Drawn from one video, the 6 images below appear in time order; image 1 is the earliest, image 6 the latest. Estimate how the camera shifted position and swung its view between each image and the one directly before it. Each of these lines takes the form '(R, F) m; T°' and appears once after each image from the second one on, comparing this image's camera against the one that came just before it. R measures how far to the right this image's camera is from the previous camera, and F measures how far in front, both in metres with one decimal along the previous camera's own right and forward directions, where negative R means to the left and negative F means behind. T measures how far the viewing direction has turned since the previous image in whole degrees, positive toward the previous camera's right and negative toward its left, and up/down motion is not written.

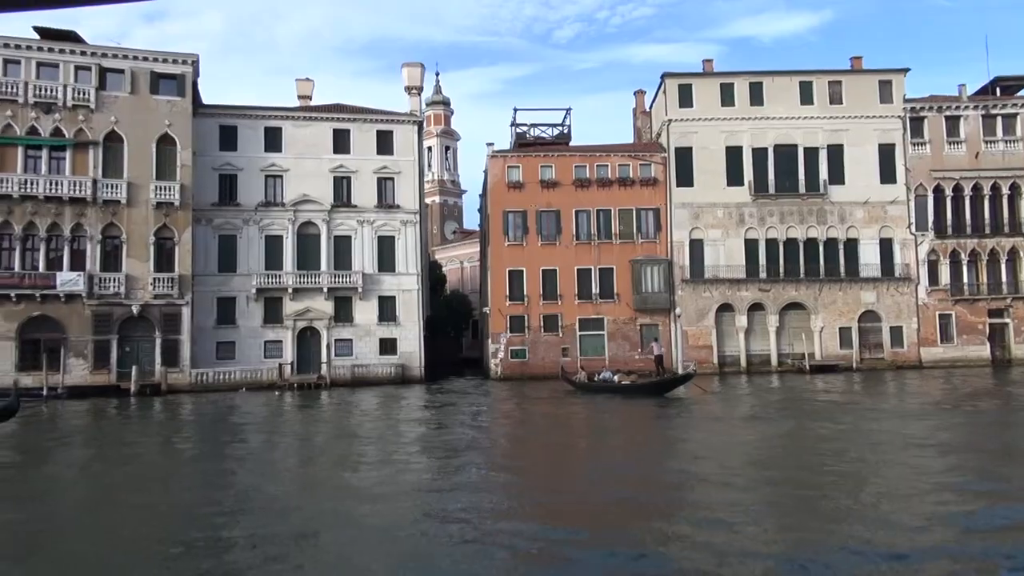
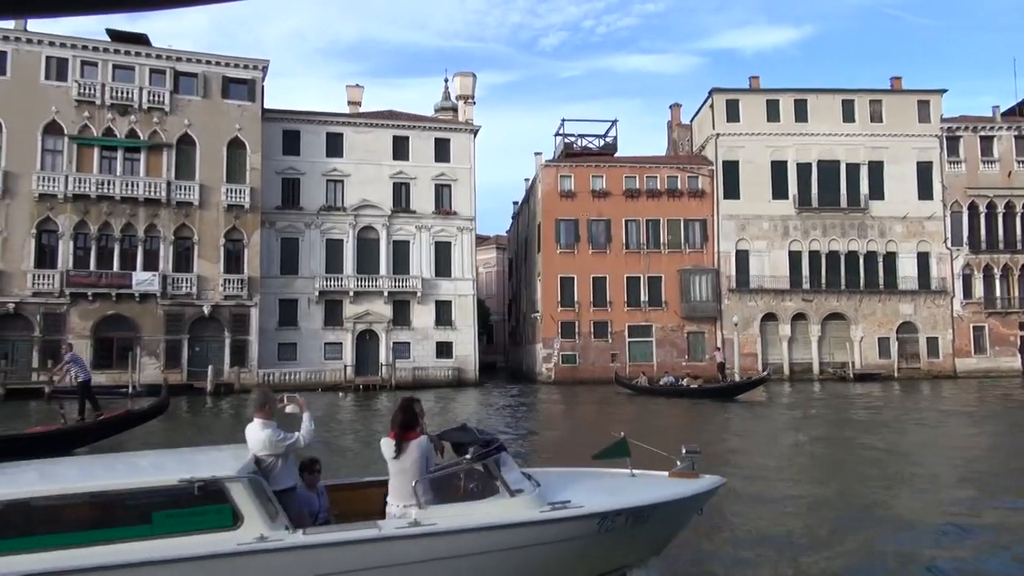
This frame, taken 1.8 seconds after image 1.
(-3.5, -0.8) m; +2°
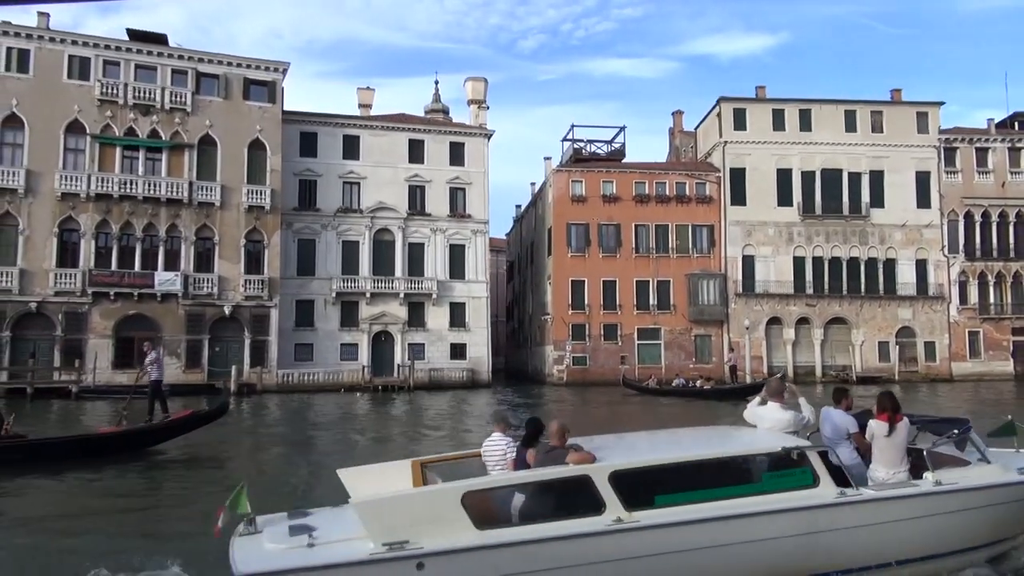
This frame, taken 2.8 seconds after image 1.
(-1.9, -0.5) m; +2°
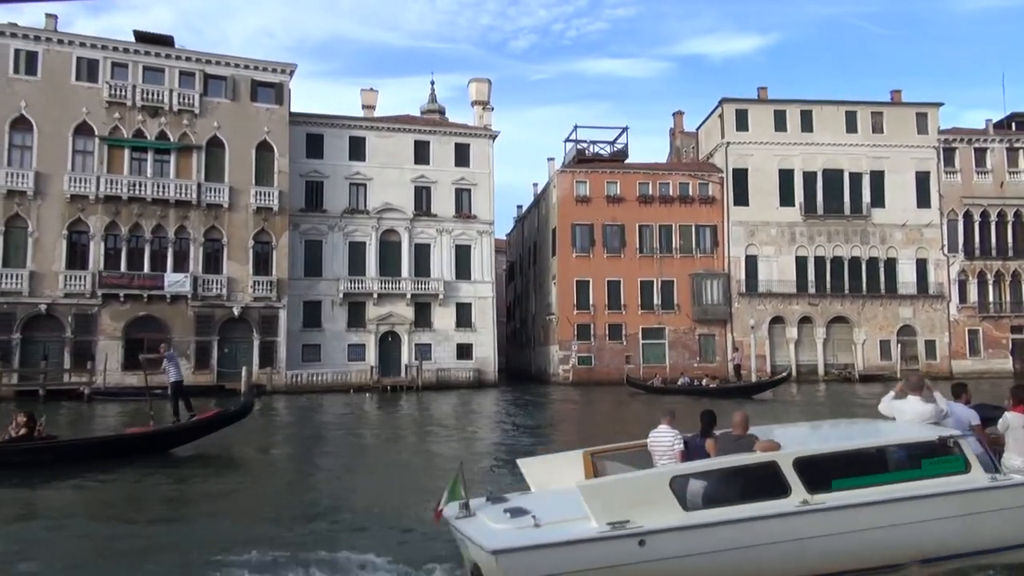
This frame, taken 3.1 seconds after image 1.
(-0.7, -0.2) m; +1°
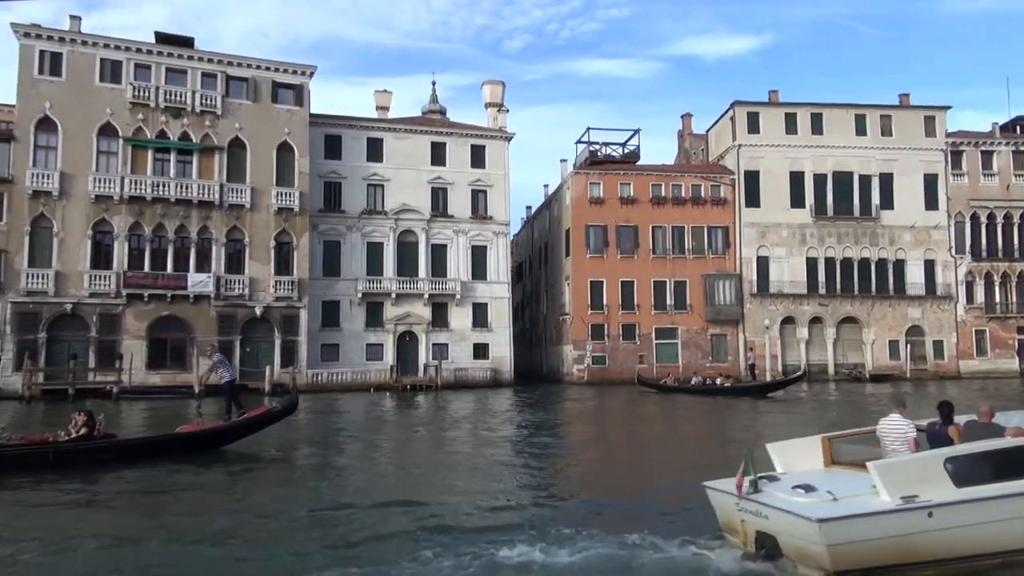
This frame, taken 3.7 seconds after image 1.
(-1.1, -0.4) m; +1°
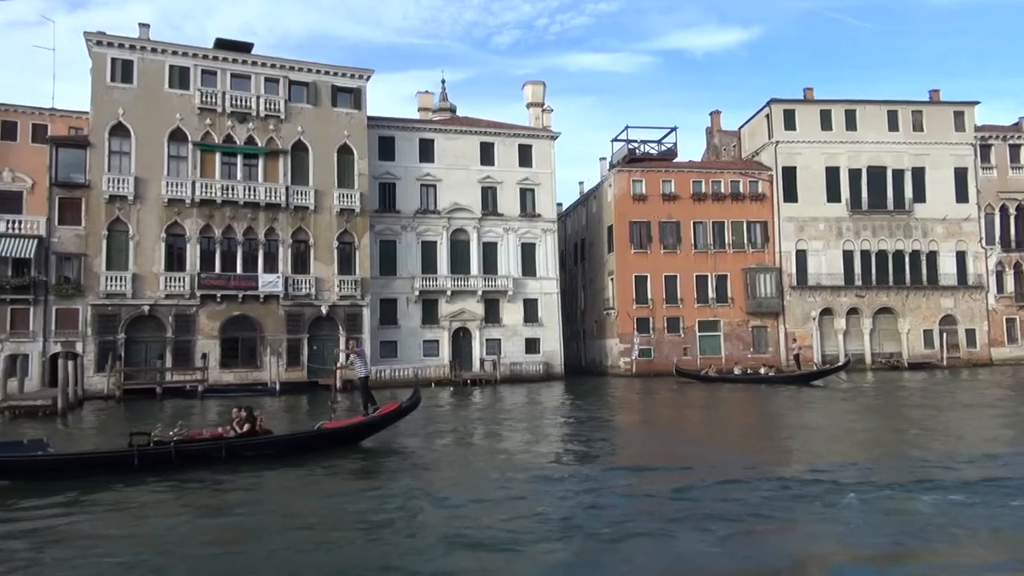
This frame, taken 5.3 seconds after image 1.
(-2.9, -0.9) m; +1°
